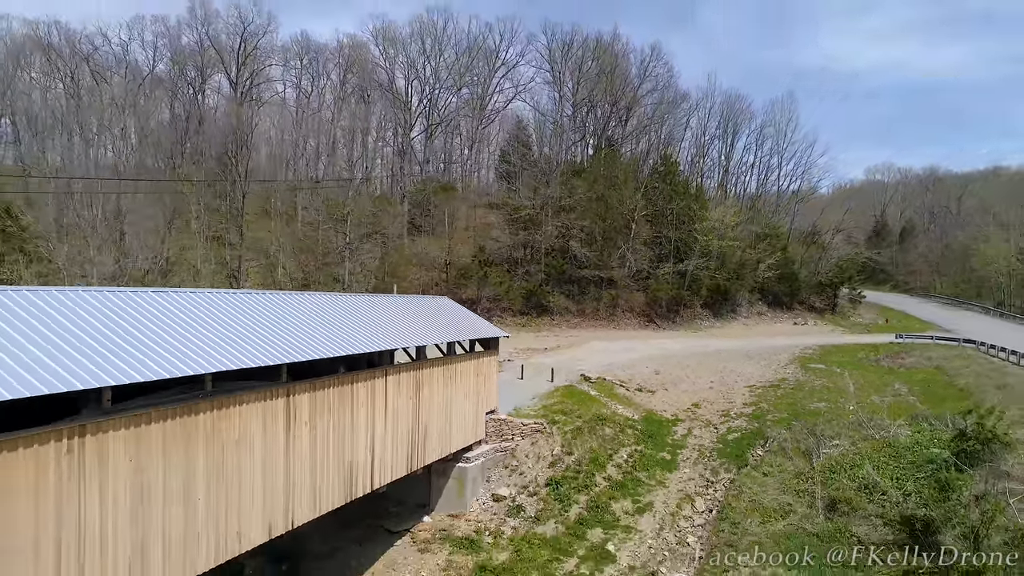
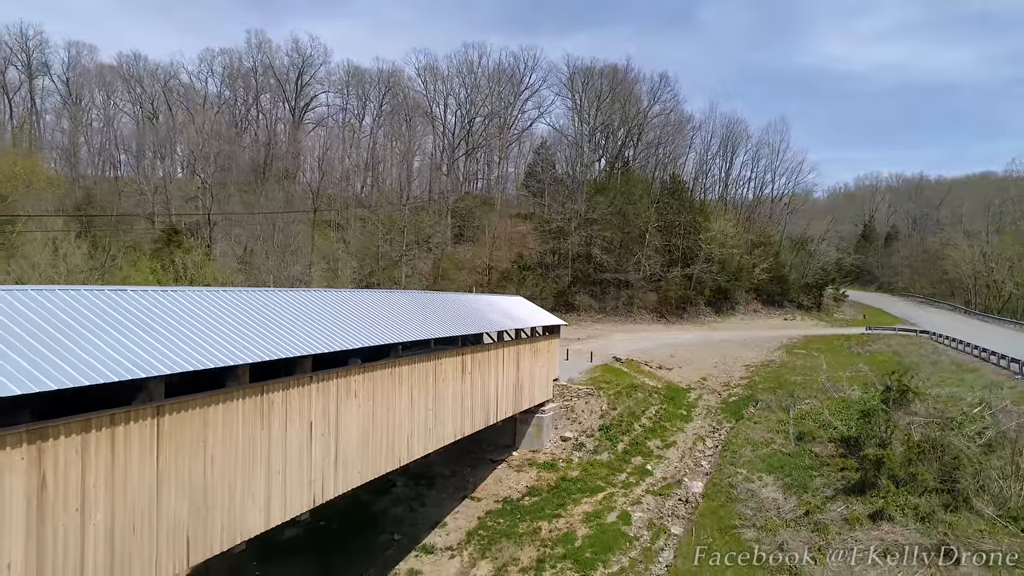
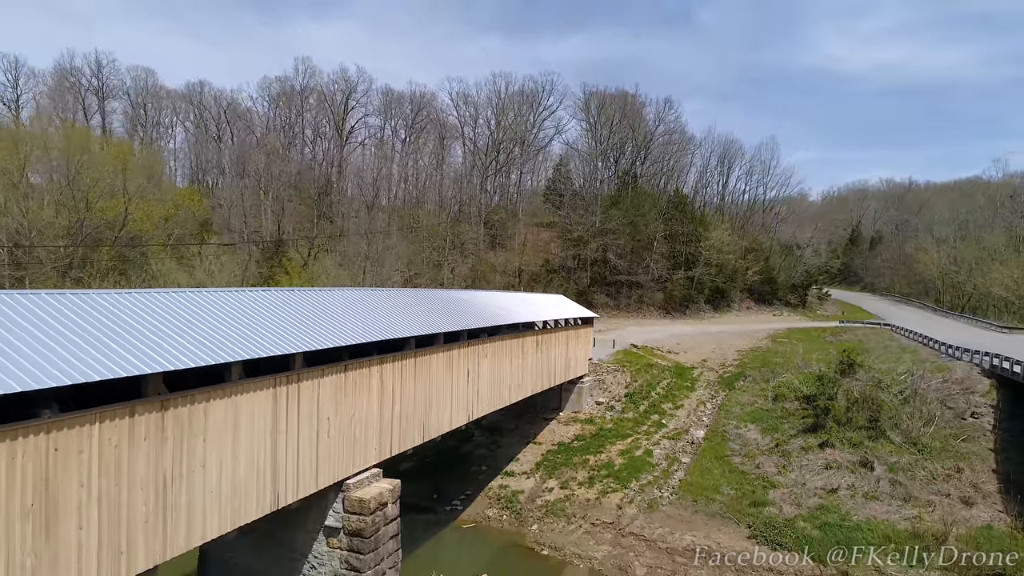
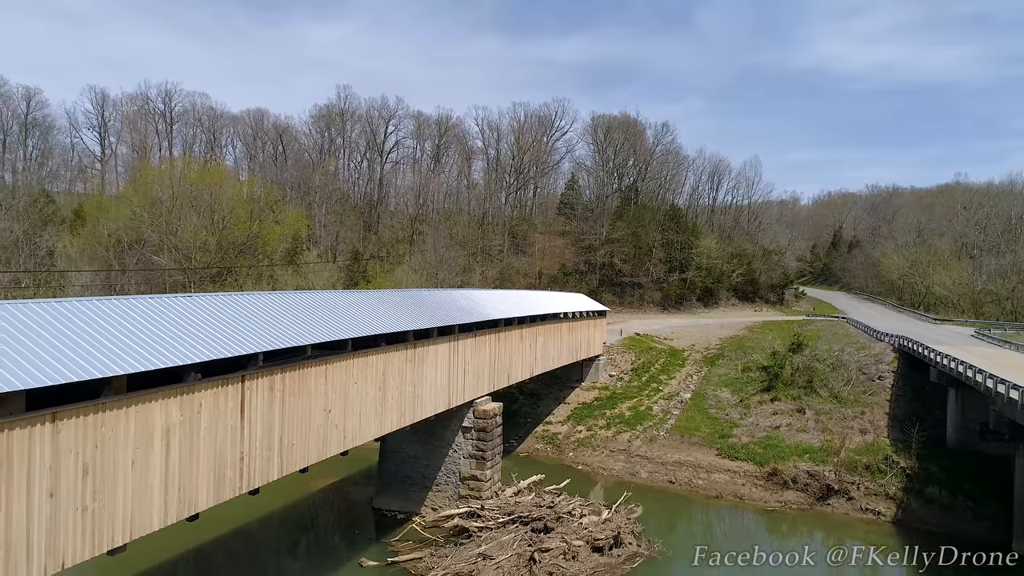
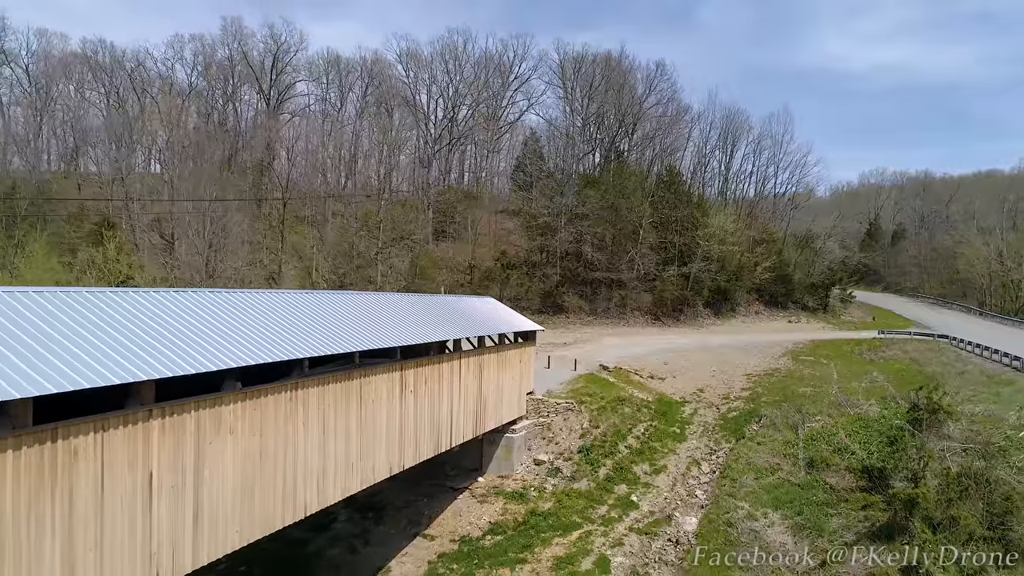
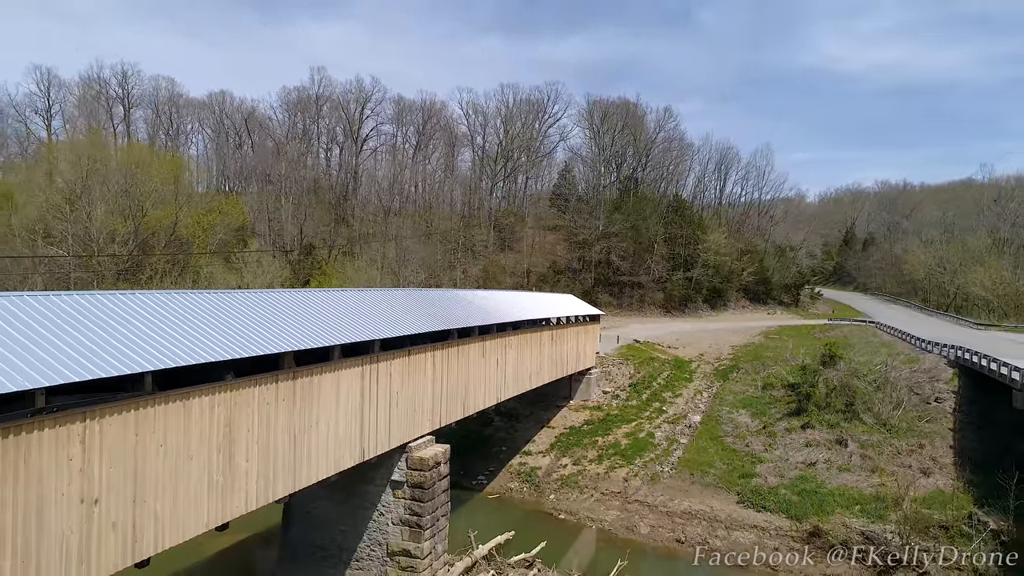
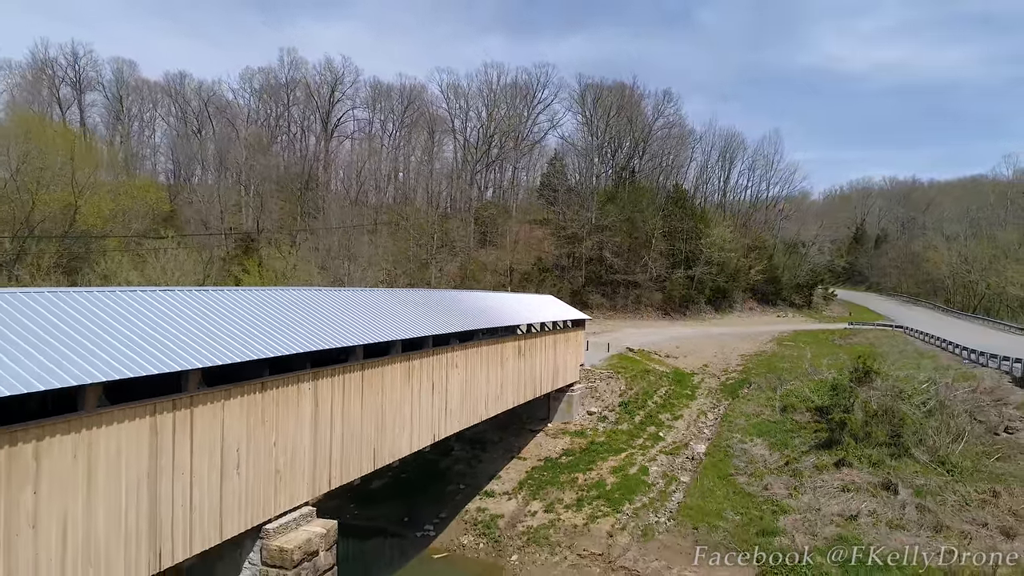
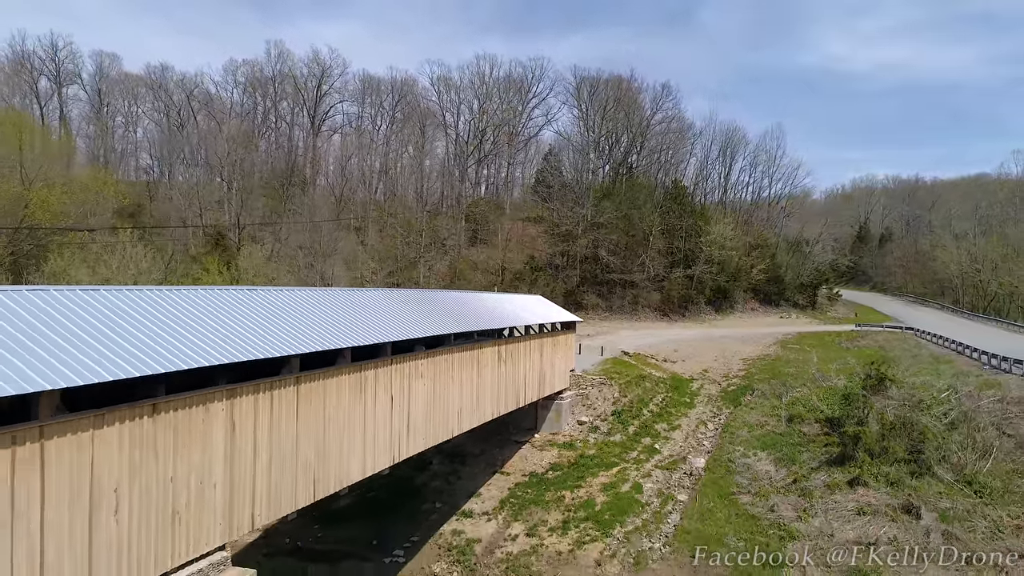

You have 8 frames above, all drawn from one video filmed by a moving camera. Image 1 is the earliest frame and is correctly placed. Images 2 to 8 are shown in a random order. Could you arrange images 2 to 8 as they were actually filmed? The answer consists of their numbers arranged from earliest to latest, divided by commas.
5, 2, 8, 7, 3, 6, 4
